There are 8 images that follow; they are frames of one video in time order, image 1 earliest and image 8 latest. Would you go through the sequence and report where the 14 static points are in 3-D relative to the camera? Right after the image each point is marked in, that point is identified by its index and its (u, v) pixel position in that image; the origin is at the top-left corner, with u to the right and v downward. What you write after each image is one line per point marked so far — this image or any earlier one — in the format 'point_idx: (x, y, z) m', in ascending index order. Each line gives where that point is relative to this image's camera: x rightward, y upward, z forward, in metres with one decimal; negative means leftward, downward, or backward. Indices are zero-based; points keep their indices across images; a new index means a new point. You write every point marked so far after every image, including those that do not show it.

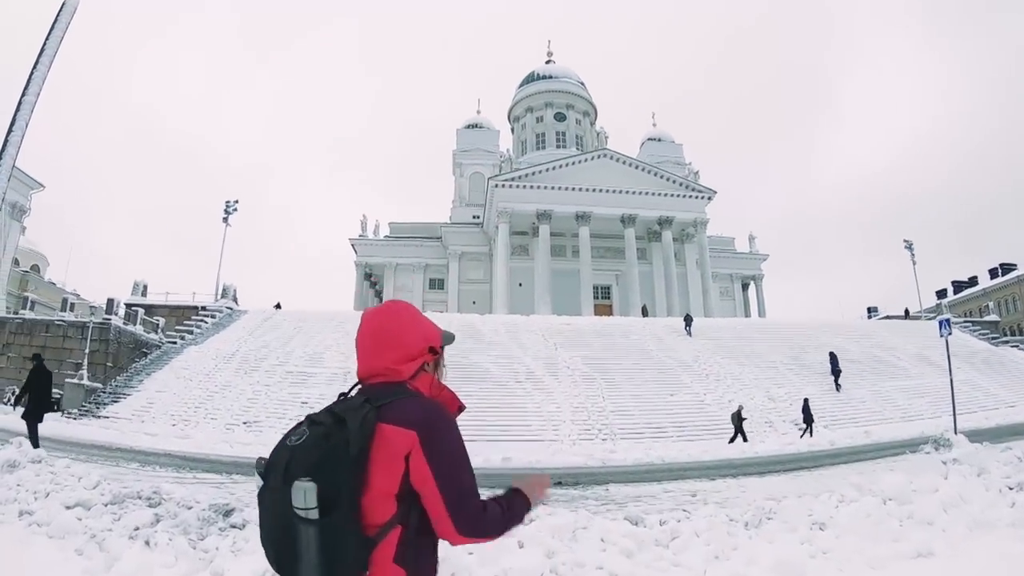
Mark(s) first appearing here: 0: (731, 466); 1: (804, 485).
0: (+4.3, -3.5, +11.4) m
1: (+3.9, -2.6, +7.6) m
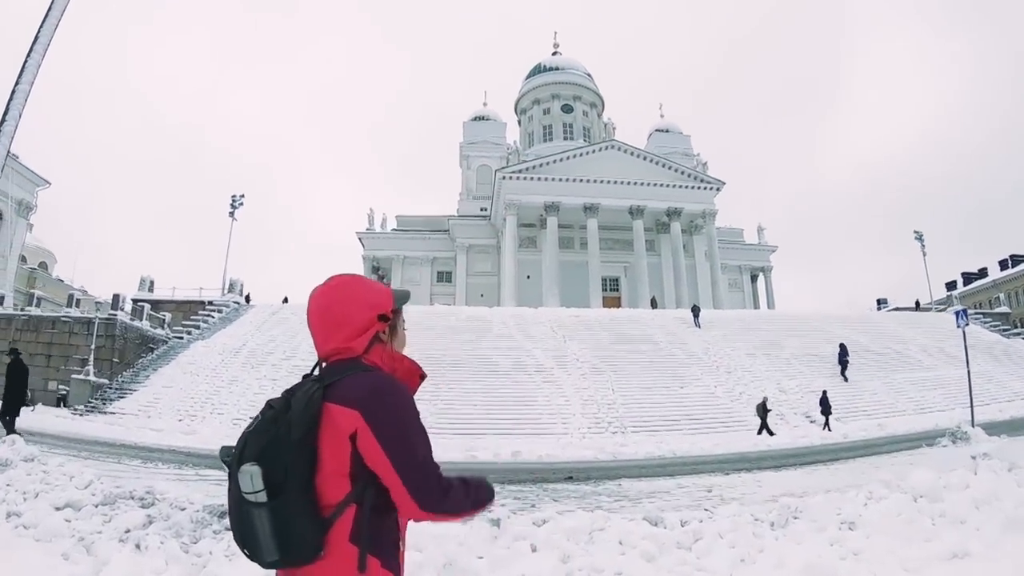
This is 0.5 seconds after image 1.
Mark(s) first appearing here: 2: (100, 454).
0: (+4.5, -3.4, +11.1) m
1: (+4.0, -2.5, +7.4) m
2: (-6.5, -2.7, +8.8) m
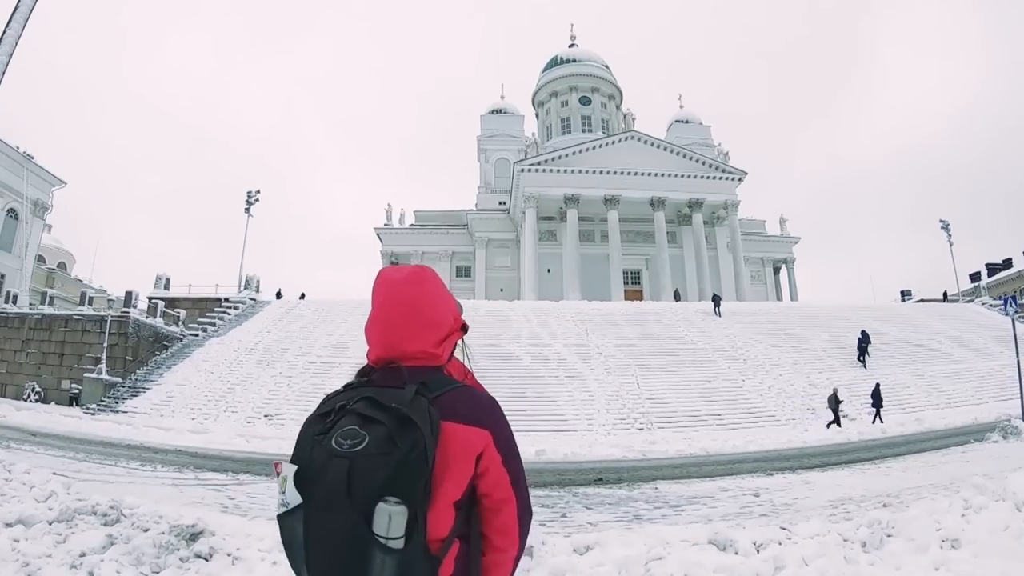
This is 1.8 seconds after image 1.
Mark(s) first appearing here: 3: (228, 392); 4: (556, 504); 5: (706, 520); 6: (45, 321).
0: (+5.0, -3.1, +10.4) m
1: (+4.3, -2.3, +6.7) m
2: (-6.2, -2.6, +8.5) m
3: (-8.1, -2.9, +16.0) m
4: (+0.4, -2.1, +5.5) m
5: (+1.6, -1.9, +4.7) m
6: (-16.1, -1.1, +19.4) m
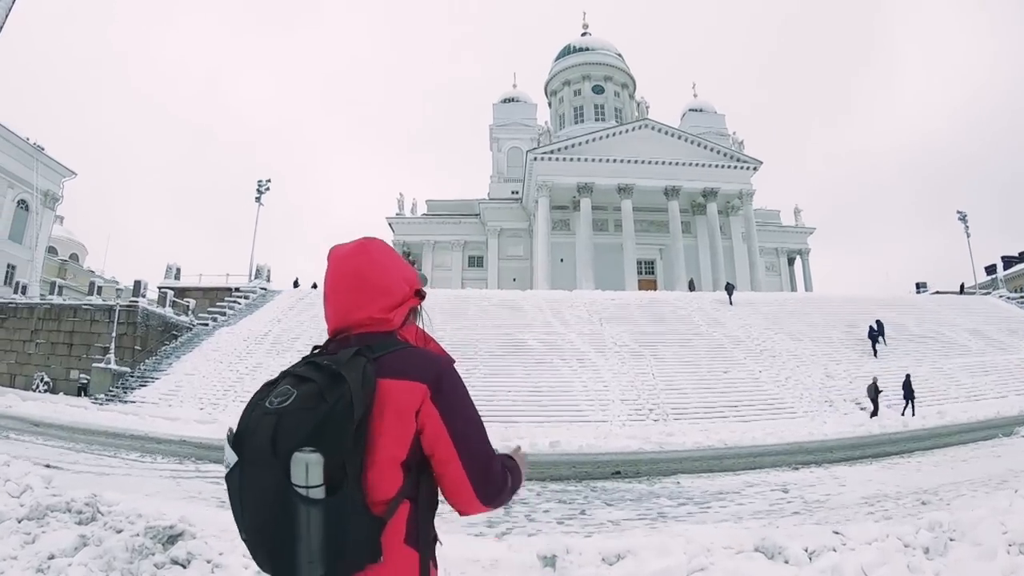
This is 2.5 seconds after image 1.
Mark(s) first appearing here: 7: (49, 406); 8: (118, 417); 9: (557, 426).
0: (+5.2, -2.9, +10.1) m
1: (+4.5, -2.1, +6.4) m
2: (-6.0, -2.4, +8.4) m
3: (-7.7, -2.6, +15.9) m
4: (+0.6, -2.0, +5.3) m
5: (+1.7, -1.8, +4.4) m
6: (-15.6, -0.8, +19.5) m
7: (-11.4, -2.9, +13.9) m
8: (-8.8, -2.9, +12.7) m
9: (+1.2, -3.5, +14.5) m
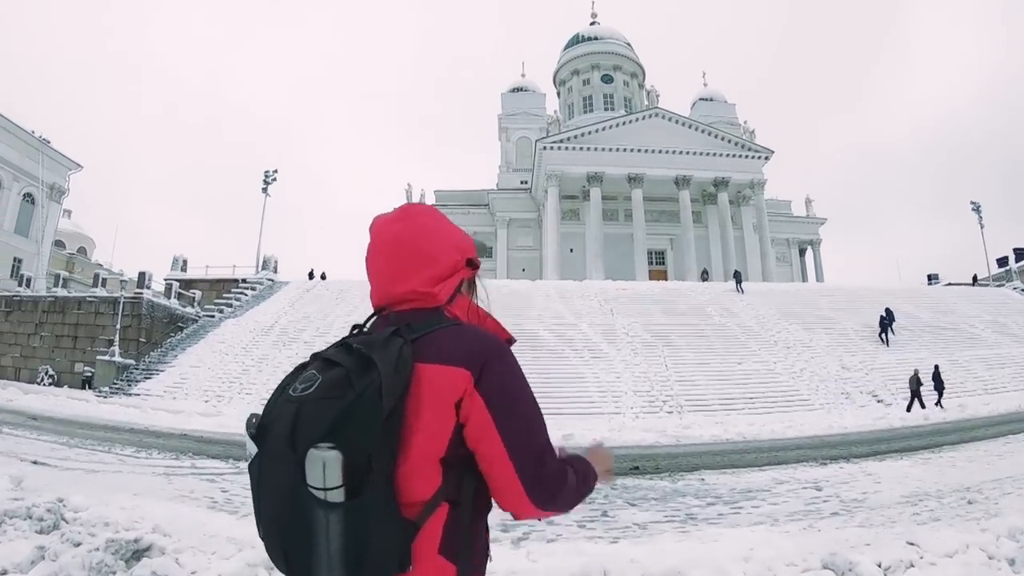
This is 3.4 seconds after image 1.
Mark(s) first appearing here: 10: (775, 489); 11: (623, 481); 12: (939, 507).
0: (+5.4, -2.7, +9.7) m
1: (+4.6, -1.9, +6.0) m
2: (-5.8, -2.3, +8.1) m
3: (-7.4, -2.4, +15.7) m
4: (+0.7, -1.8, +4.9) m
5: (+1.8, -1.7, +4.0) m
6: (-15.3, -0.5, +19.4) m
7: (-11.1, -2.7, +13.8) m
8: (-8.6, -2.7, +12.5) m
9: (+1.4, -3.3, +14.2) m
10: (+2.3, -1.8, +5.0) m
11: (+1.1, -1.9, +5.8) m
12: (+3.2, -1.6, +4.2) m
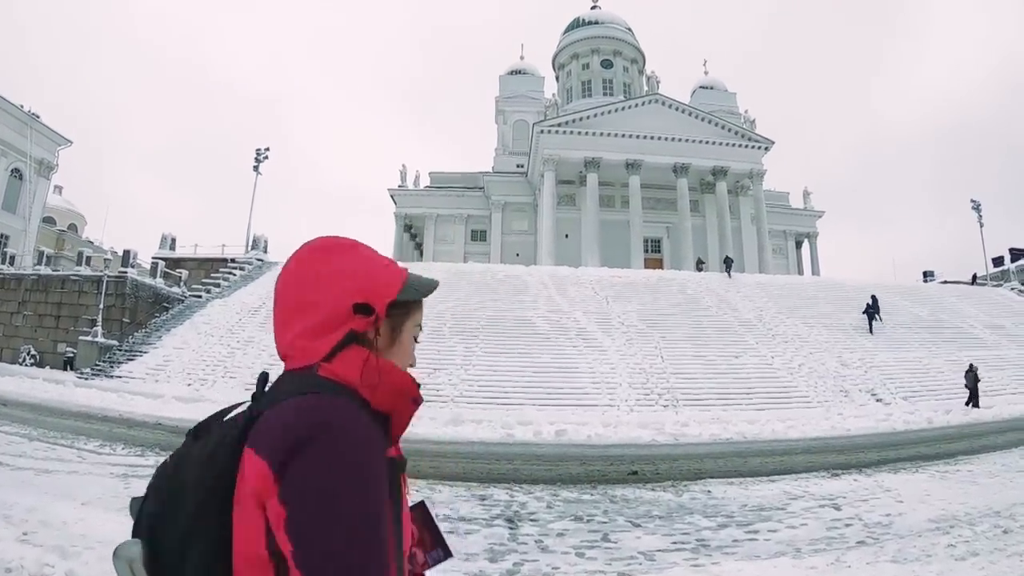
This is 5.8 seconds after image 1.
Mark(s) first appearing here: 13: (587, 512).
0: (+5.3, -2.6, +9.4) m
1: (+4.5, -2.0, +5.6) m
2: (-5.9, -2.0, +7.7) m
3: (-7.6, -1.8, +15.2) m
4: (+0.6, -1.8, +4.5) m
5: (+1.8, -1.7, +3.6) m
6: (-15.5, +0.3, +18.8) m
7: (-11.3, -2.1, +13.3) m
8: (-8.7, -2.2, +12.0) m
9: (+1.2, -3.0, +13.9) m
10: (+2.3, -1.8, +4.6) m
11: (+1.0, -1.9, +5.4) m
12: (+3.1, -1.7, +3.8) m
13: (+0.6, -1.8, +4.7) m
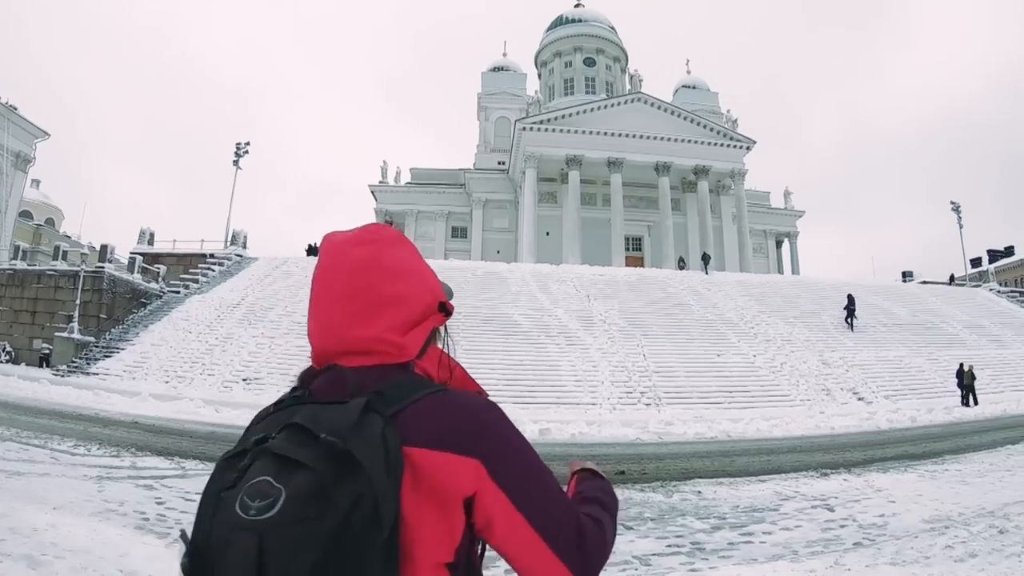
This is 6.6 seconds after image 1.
0: (+5.0, -2.6, +9.4) m
1: (+4.4, -2.0, +5.7) m
2: (-6.1, -1.9, +7.4) m
3: (-8.0, -1.7, +14.9) m
4: (+0.6, -1.8, +4.4) m
5: (+1.7, -1.7, +3.6) m
6: (-15.9, +0.5, +18.2) m
7: (-11.6, -2.0, +12.9) m
8: (-9.0, -2.1, +11.7) m
9: (+0.9, -2.9, +13.8) m
10: (+2.2, -1.8, +4.6) m
11: (+0.9, -1.9, +5.3) m
12: (+3.1, -1.7, +3.8) m
13: (+0.5, -1.8, +4.6) m
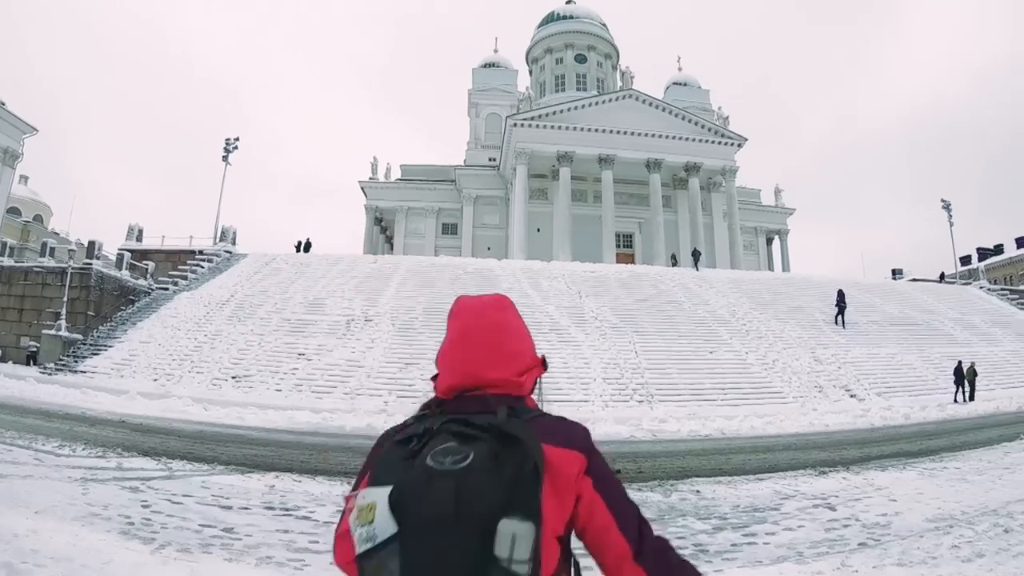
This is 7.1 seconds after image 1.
0: (+4.9, -2.5, +9.4) m
1: (+4.4, -1.9, +5.6) m
2: (-6.1, -1.9, +7.2) m
3: (-8.1, -1.6, +14.6) m
4: (+0.5, -1.7, +4.3) m
5: (+1.7, -1.6, +3.5) m
6: (-16.1, +0.6, +17.9) m
7: (-11.7, -1.9, +12.6) m
8: (-9.2, -2.0, +11.5) m
9: (+0.7, -2.9, +13.7) m
10: (+2.2, -1.7, +4.5) m
11: (+0.9, -1.8, +5.2) m
12: (+3.1, -1.7, +3.8) m
13: (+0.5, -1.8, +4.5) m
